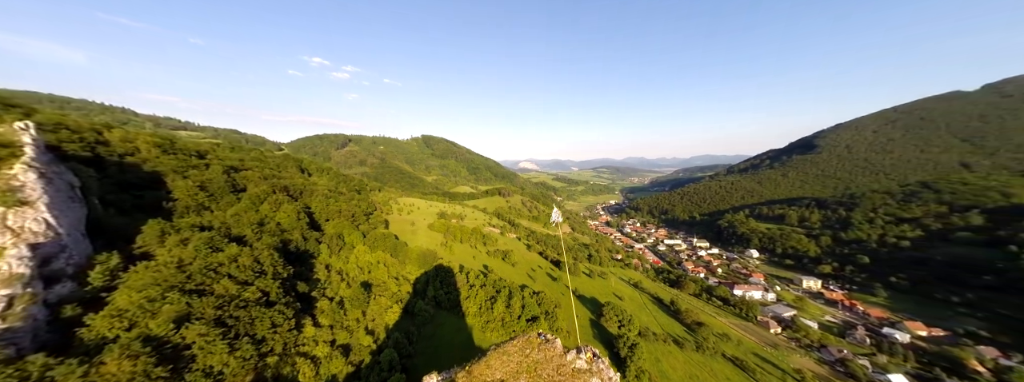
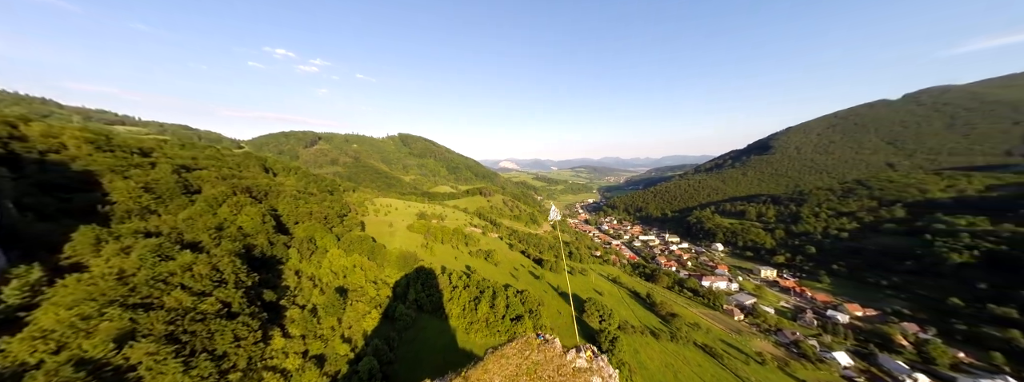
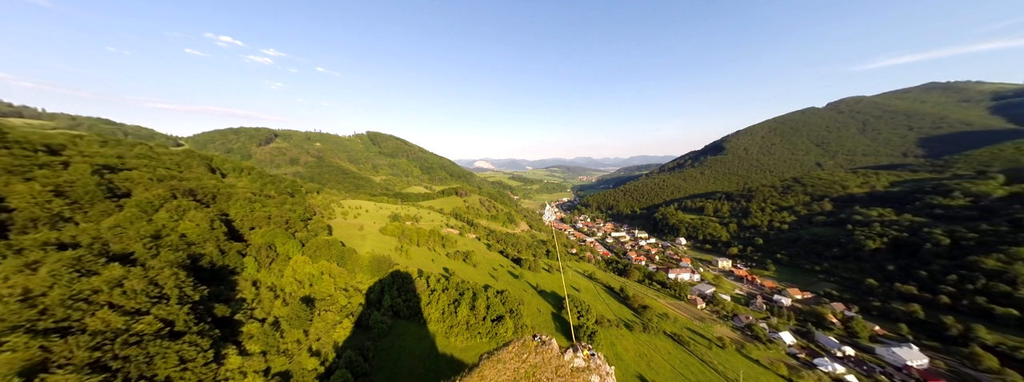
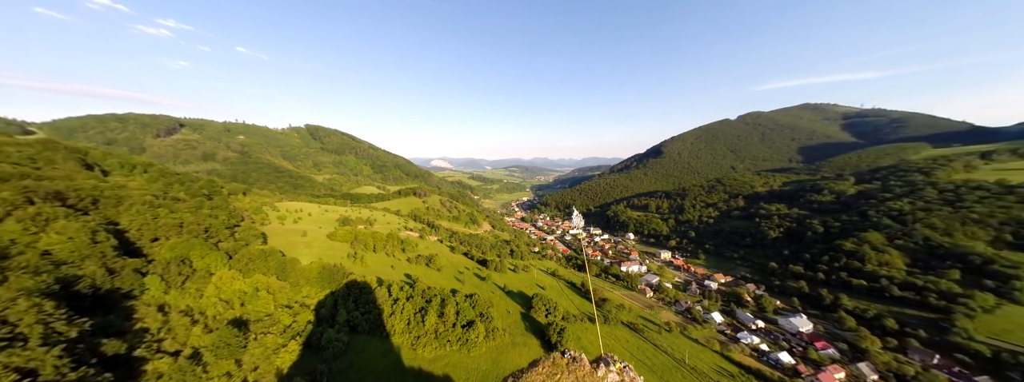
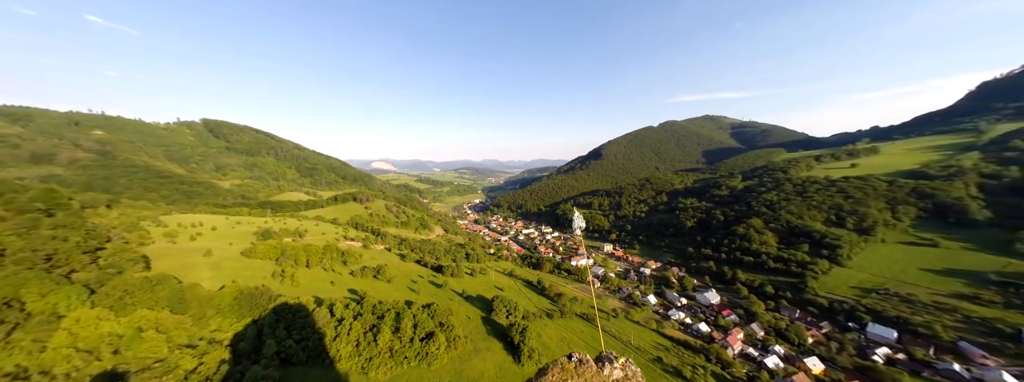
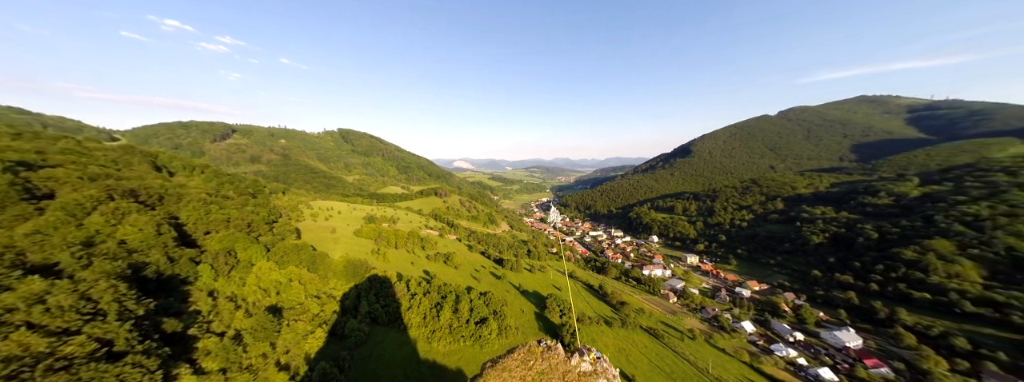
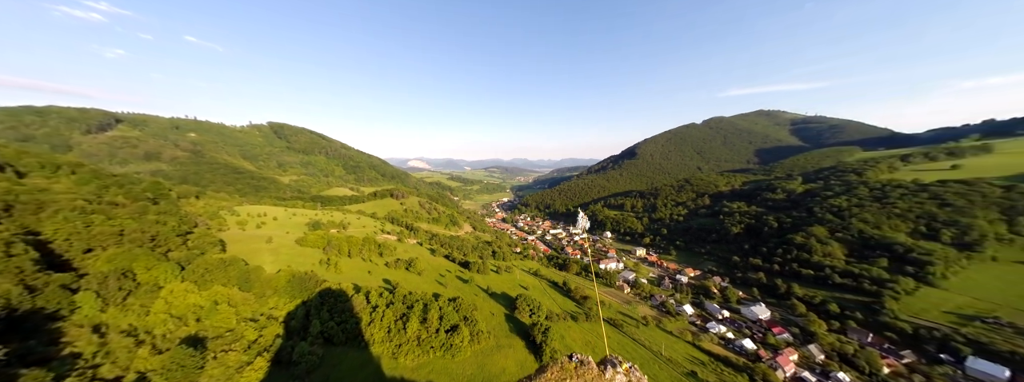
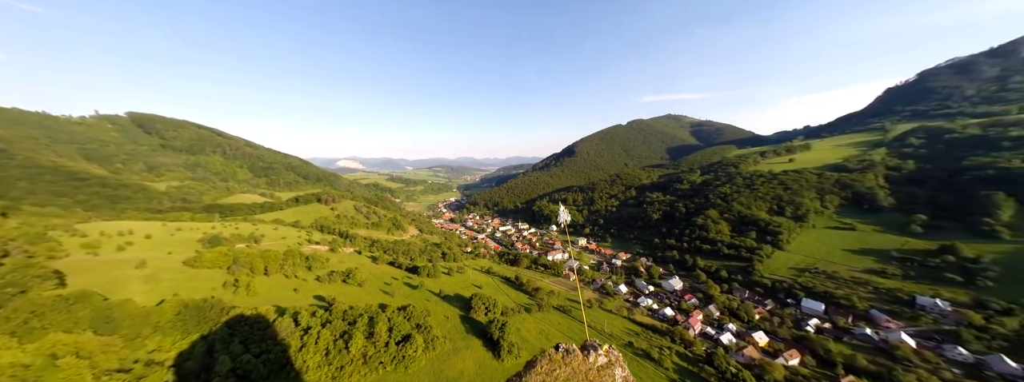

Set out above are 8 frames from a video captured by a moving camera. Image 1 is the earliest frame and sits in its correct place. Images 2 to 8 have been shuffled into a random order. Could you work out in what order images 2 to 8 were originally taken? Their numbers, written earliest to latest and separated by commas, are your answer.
2, 3, 6, 4, 7, 5, 8
